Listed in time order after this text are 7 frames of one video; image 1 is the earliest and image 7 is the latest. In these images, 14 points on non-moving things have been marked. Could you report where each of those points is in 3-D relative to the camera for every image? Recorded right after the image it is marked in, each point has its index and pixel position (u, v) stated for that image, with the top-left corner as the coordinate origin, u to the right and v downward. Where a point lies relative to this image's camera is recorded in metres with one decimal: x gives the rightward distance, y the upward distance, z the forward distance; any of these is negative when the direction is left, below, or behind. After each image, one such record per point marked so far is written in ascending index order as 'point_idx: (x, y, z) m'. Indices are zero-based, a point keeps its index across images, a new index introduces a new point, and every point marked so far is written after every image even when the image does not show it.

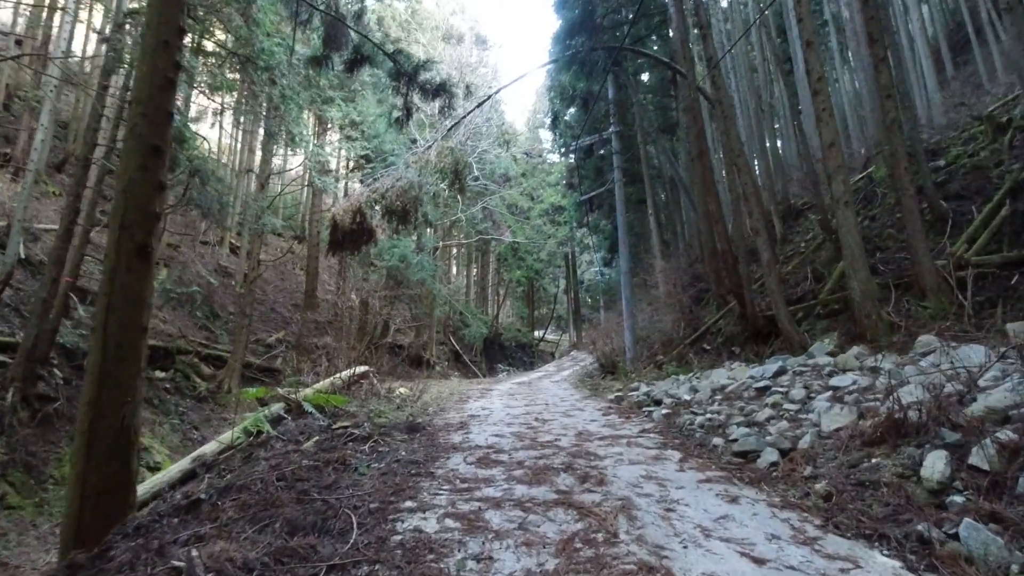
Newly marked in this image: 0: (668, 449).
0: (+1.3, -1.4, +4.6) m
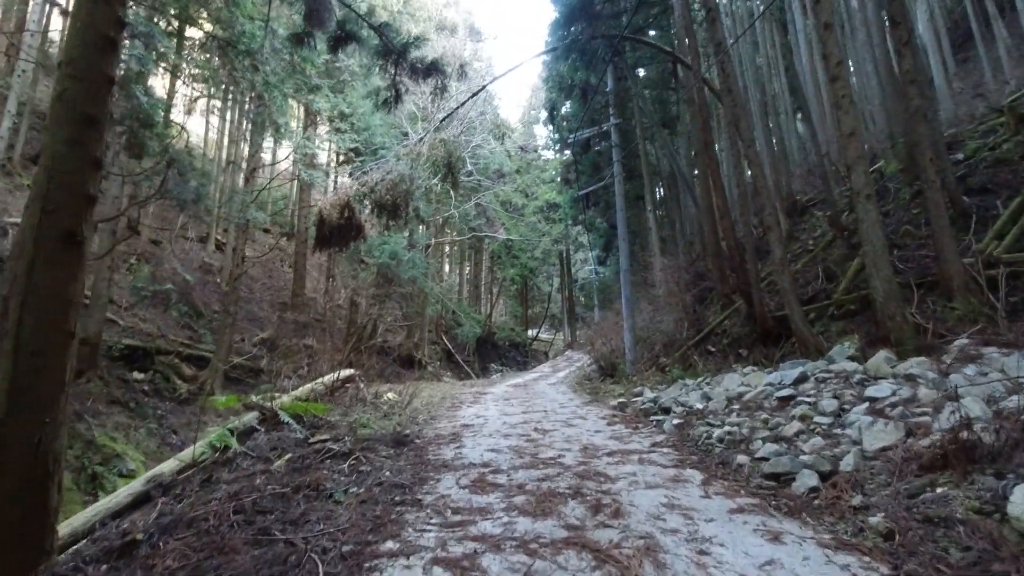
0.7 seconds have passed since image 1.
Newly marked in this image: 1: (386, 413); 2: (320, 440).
0: (+1.3, -1.4, +4.1) m
1: (-1.6, -1.6, +6.7) m
2: (-1.7, -1.4, +4.9) m
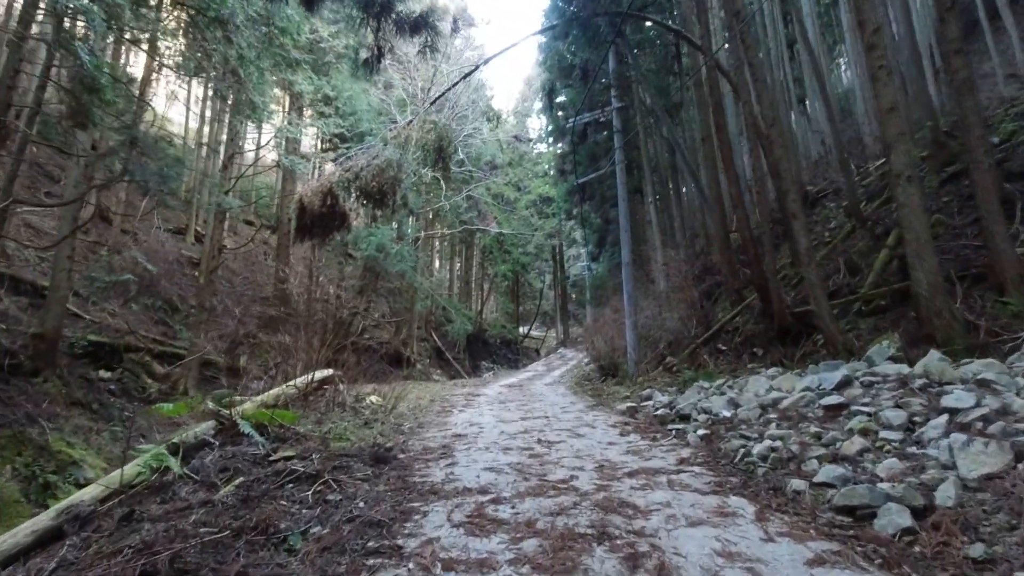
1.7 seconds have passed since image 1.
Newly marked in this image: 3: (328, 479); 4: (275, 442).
0: (+1.4, -1.3, +3.3) m
1: (-1.6, -1.4, +5.9) m
2: (-1.7, -1.3, +4.1) m
3: (-1.2, -1.3, +3.6) m
4: (-2.0, -1.3, +4.6) m
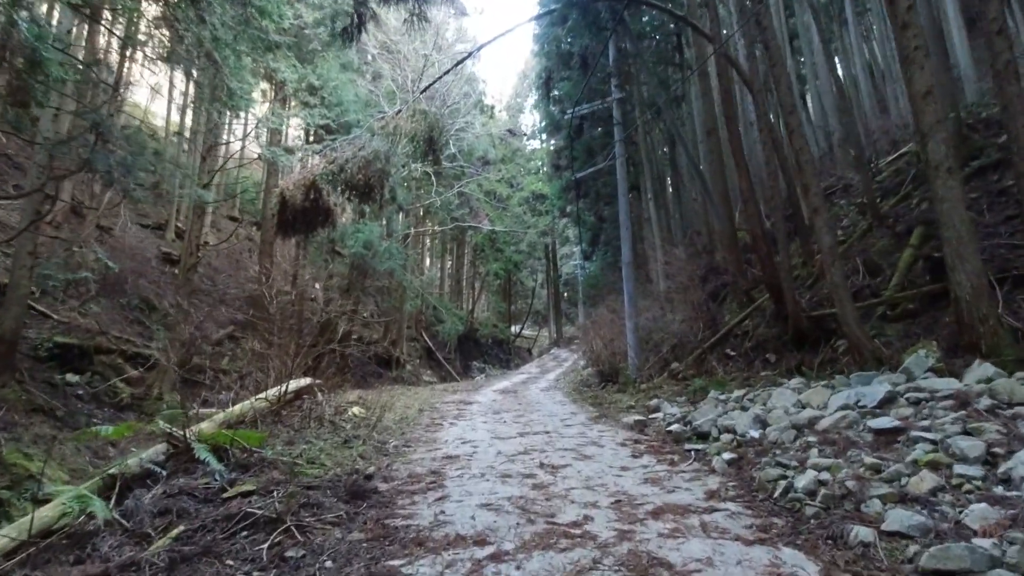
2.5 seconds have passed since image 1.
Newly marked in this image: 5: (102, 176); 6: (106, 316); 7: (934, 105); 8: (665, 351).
0: (+1.4, -1.3, +2.7) m
1: (-1.6, -1.5, +5.2) m
2: (-1.7, -1.3, +3.4) m
3: (-1.2, -1.3, +3.0) m
4: (-2.0, -1.3, +3.9) m
5: (-5.8, +1.6, +7.6) m
6: (-9.1, -0.7, +12.0) m
7: (+4.3, +1.9, +5.5) m
8: (+2.9, -1.2, +10.1) m
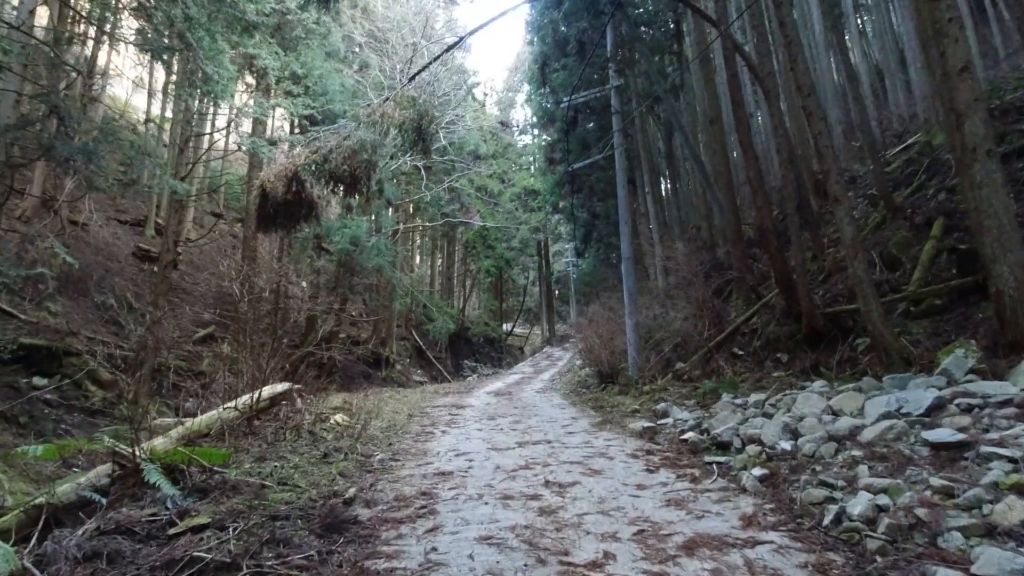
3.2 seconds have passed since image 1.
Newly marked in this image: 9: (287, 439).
0: (+1.4, -1.3, +2.2) m
1: (-1.6, -1.4, +4.7) m
2: (-1.7, -1.3, +2.8) m
3: (-1.2, -1.3, +2.4) m
4: (-2.0, -1.3, +3.3) m
5: (-5.9, +1.6, +7.0) m
6: (-9.3, -0.6, +11.3) m
7: (+4.3, +1.9, +5.0) m
8: (+2.8, -1.1, +9.6) m
9: (-2.1, -1.4, +4.9) m
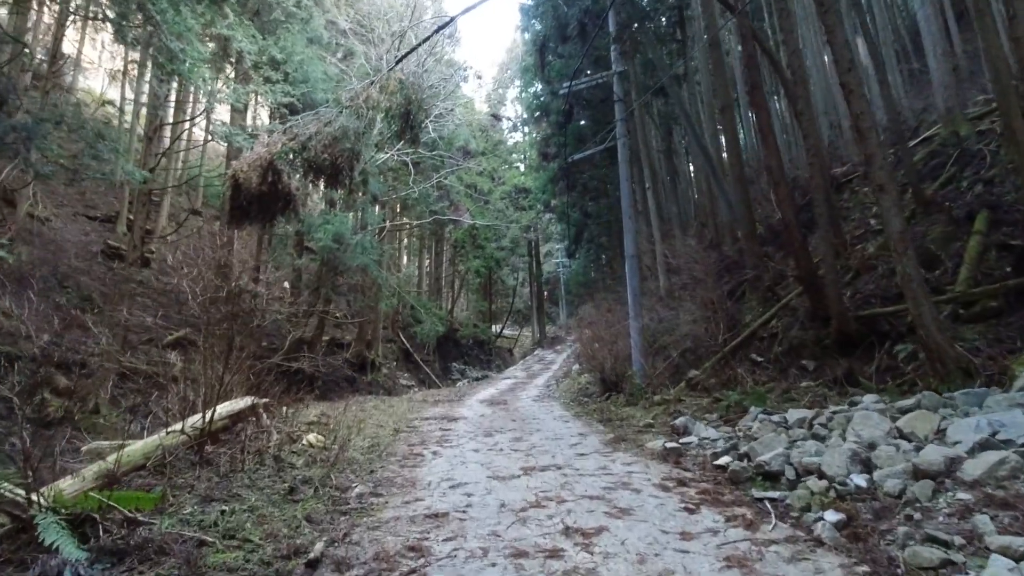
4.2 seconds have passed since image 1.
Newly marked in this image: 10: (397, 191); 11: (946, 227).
0: (+1.5, -1.3, +1.5) m
1: (-1.6, -1.4, +3.8) m
2: (-1.6, -1.2, +2.0) m
3: (-1.1, -1.2, +1.6) m
4: (-1.9, -1.3, +2.5) m
5: (-5.9, +1.6, +6.1) m
6: (-9.4, -0.6, +10.3) m
7: (+4.3, +1.9, +4.3) m
8: (+2.7, -1.1, +8.8) m
9: (-2.0, -1.4, +4.1) m
10: (-3.3, +2.8, +15.6) m
11: (+5.5, +0.8, +6.8) m
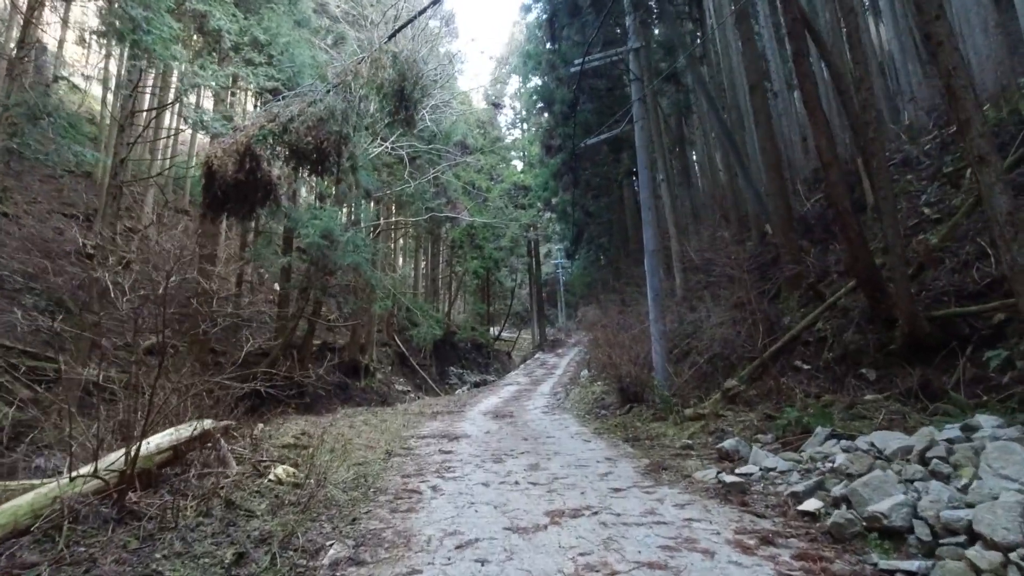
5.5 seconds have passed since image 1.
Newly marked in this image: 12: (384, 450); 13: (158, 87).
0: (+1.7, -1.2, +0.5) m
1: (-1.4, -1.4, +2.8) m
2: (-1.4, -1.2, +1.0) m
3: (-0.9, -1.2, +0.6) m
4: (-1.7, -1.2, +1.5) m
5: (-5.7, +1.7, +5.0) m
6: (-9.3, -0.6, +9.2) m
7: (+4.5, +2.0, +3.4) m
8: (+2.8, -1.1, +7.8) m
9: (-1.9, -1.3, +3.1) m
10: (-3.3, +2.8, +14.6) m
11: (+5.6, +0.8, +5.8) m
12: (-1.4, -1.7, +5.8) m
13: (-7.3, +4.3, +11.2) m
